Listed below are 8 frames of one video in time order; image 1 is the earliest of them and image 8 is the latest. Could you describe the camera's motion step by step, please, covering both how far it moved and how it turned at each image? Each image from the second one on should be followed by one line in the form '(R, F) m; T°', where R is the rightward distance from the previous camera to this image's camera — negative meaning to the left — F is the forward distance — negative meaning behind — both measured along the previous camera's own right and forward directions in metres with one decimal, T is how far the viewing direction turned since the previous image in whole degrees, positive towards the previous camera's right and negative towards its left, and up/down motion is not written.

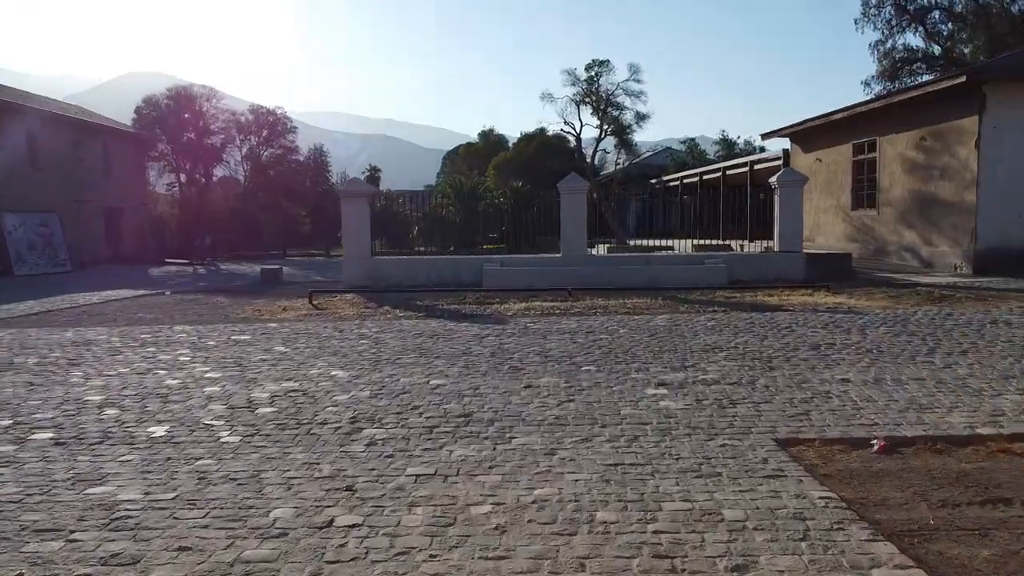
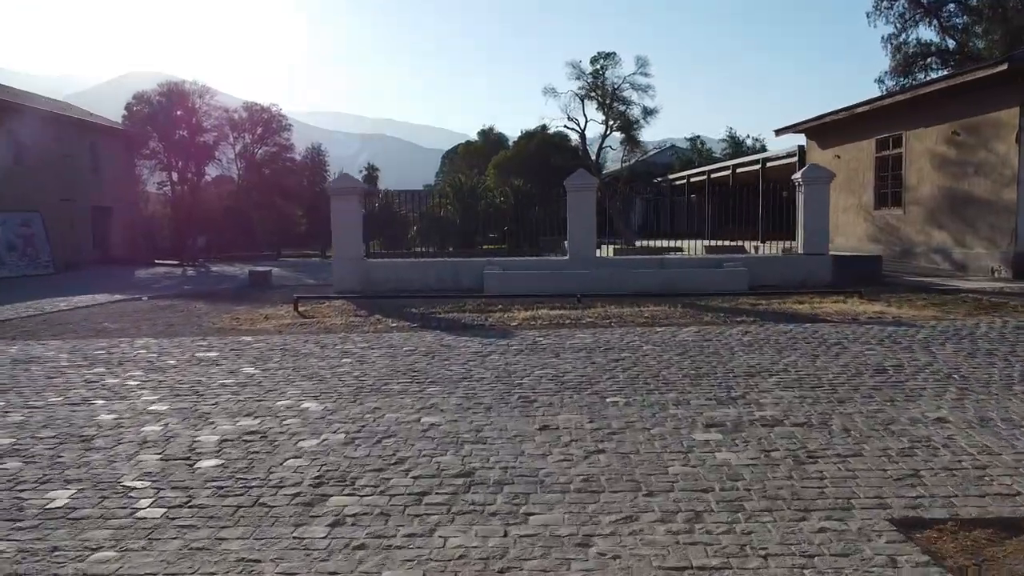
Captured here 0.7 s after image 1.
(-0.1, +1.2) m; 0°
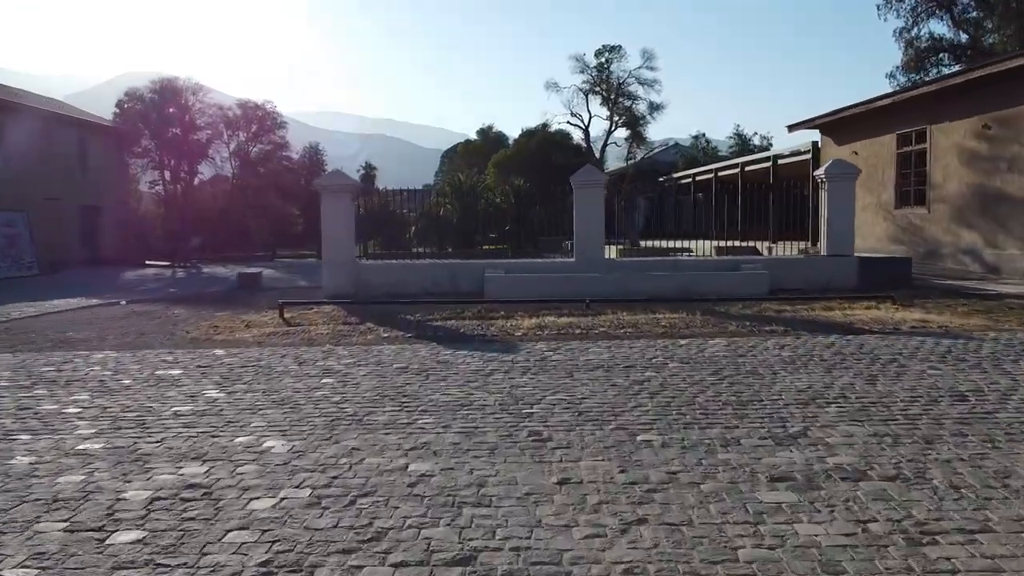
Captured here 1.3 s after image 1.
(-0.1, +1.0) m; 0°
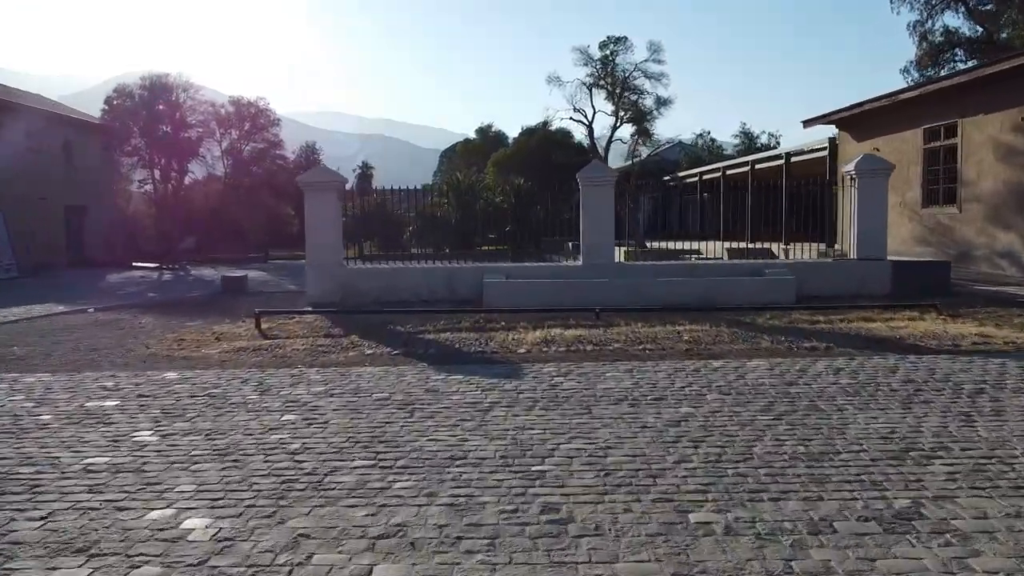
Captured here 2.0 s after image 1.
(0.0, +1.2) m; 0°
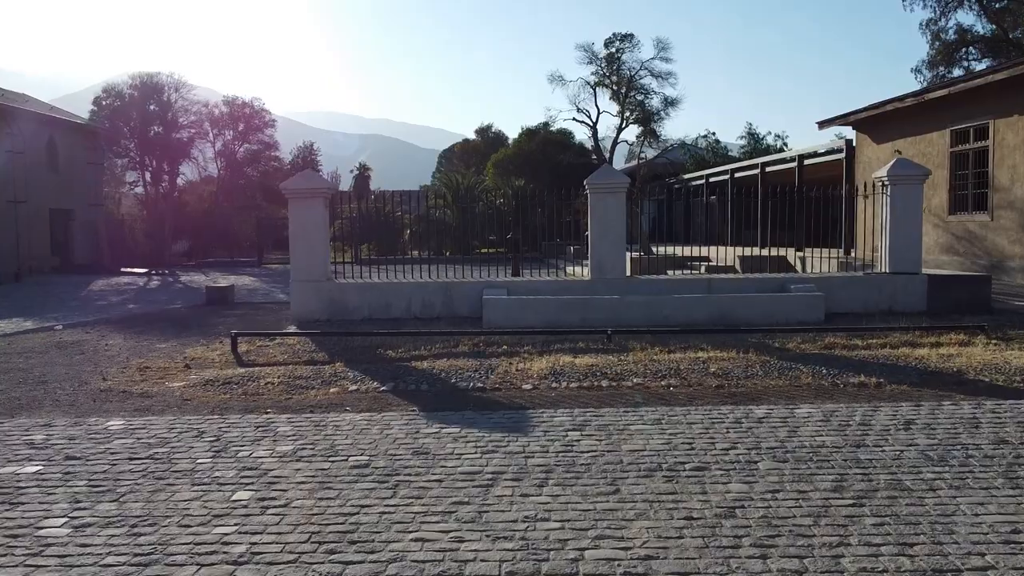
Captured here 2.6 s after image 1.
(-0.1, +1.0) m; 0°
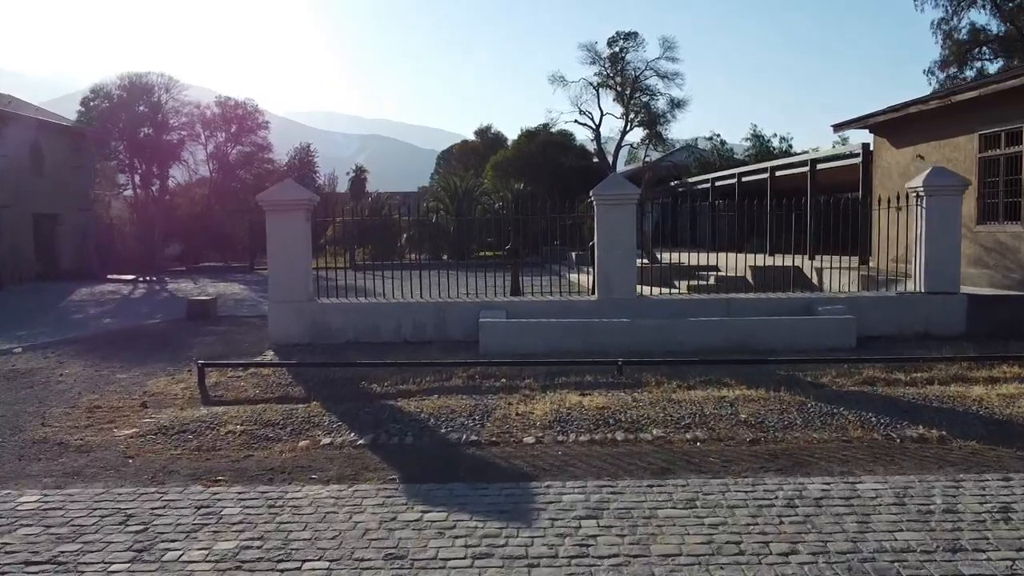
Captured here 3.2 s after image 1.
(0.0, +1.0) m; 0°
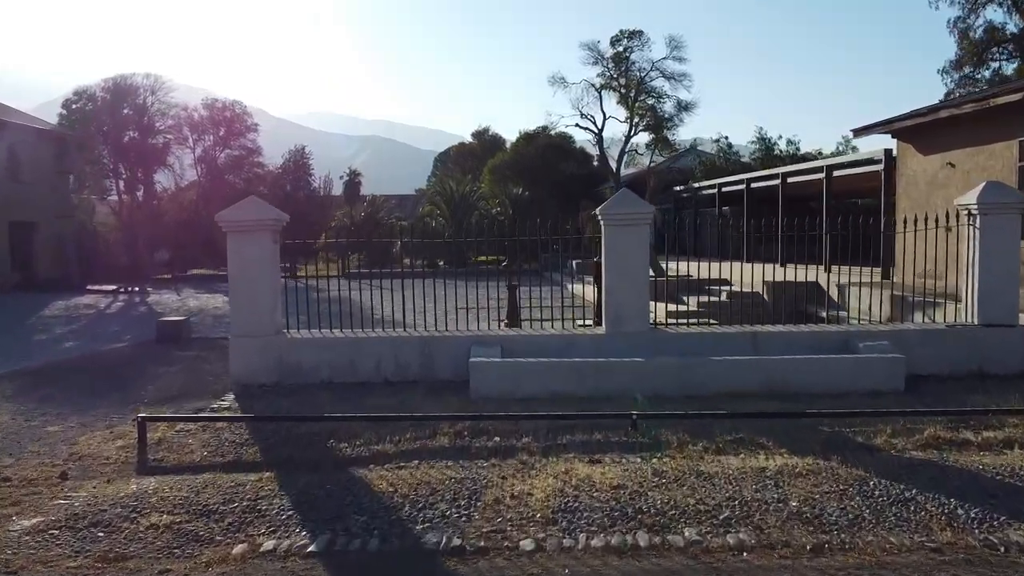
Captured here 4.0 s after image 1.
(0.0, +1.3) m; 0°
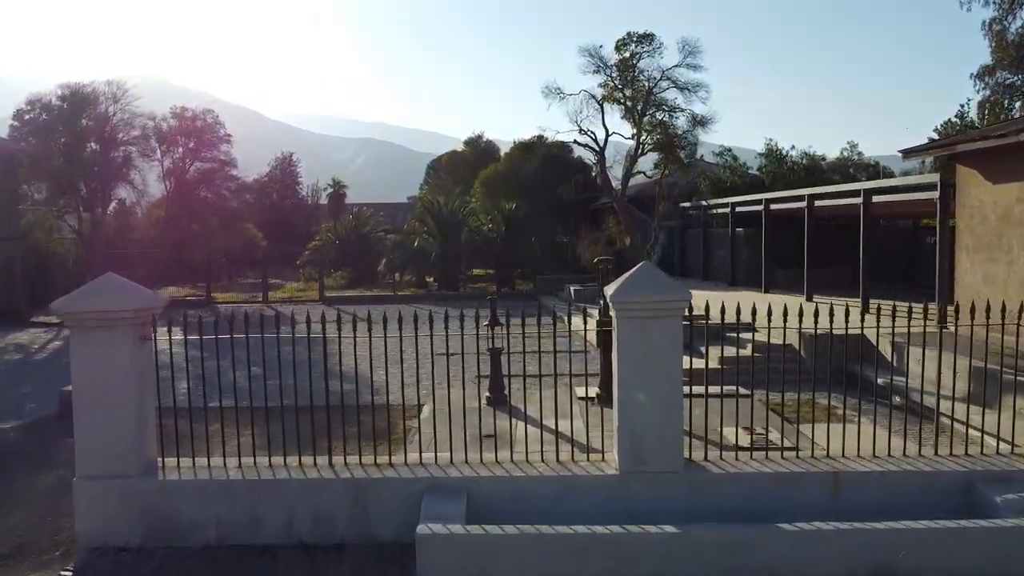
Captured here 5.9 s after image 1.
(+0.3, +2.9) m; 0°
